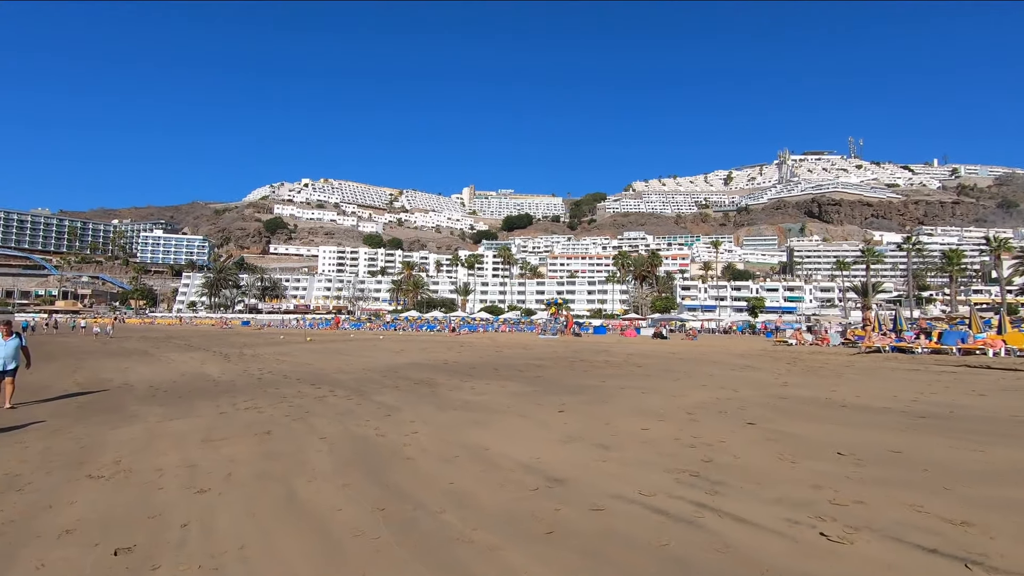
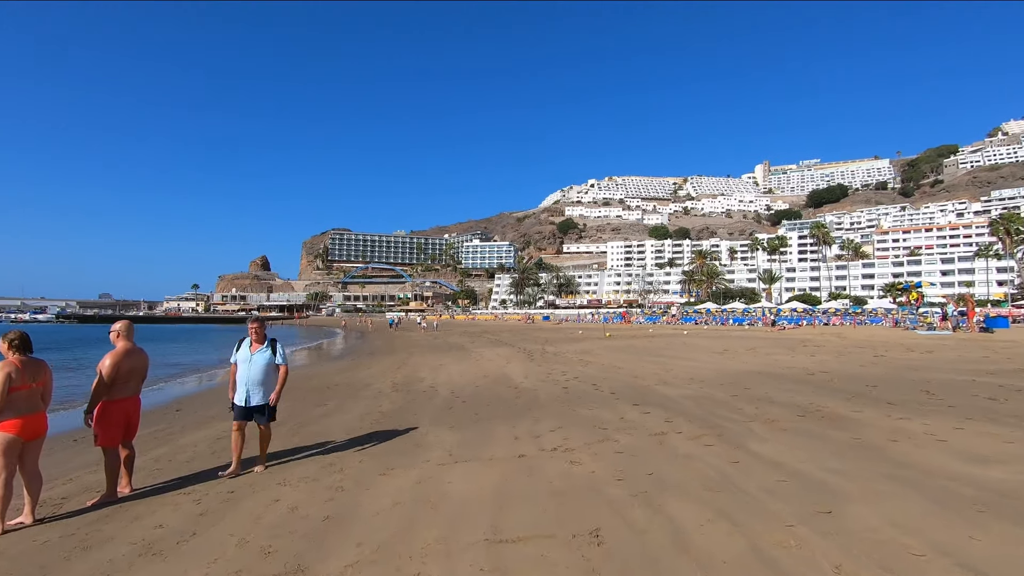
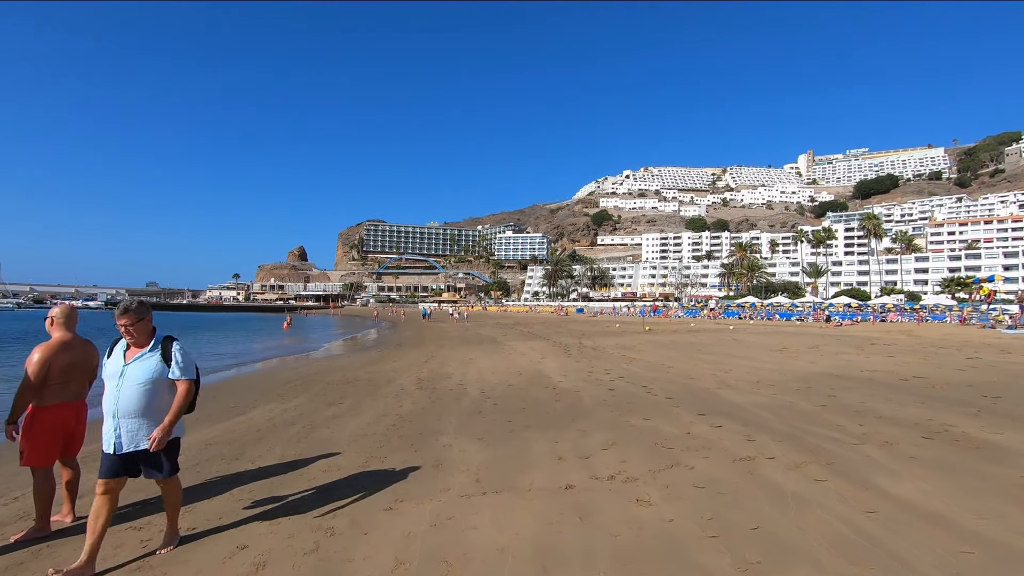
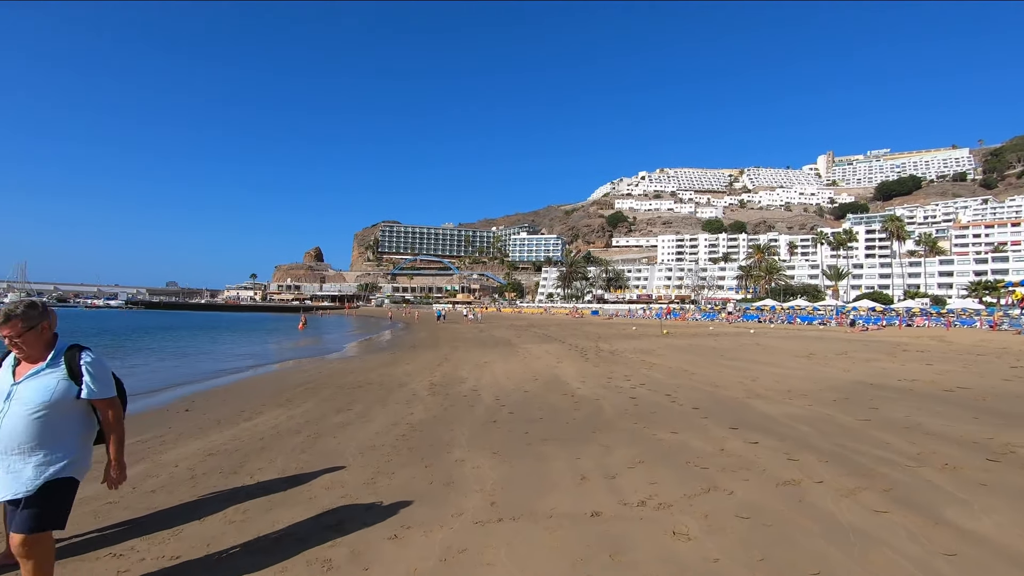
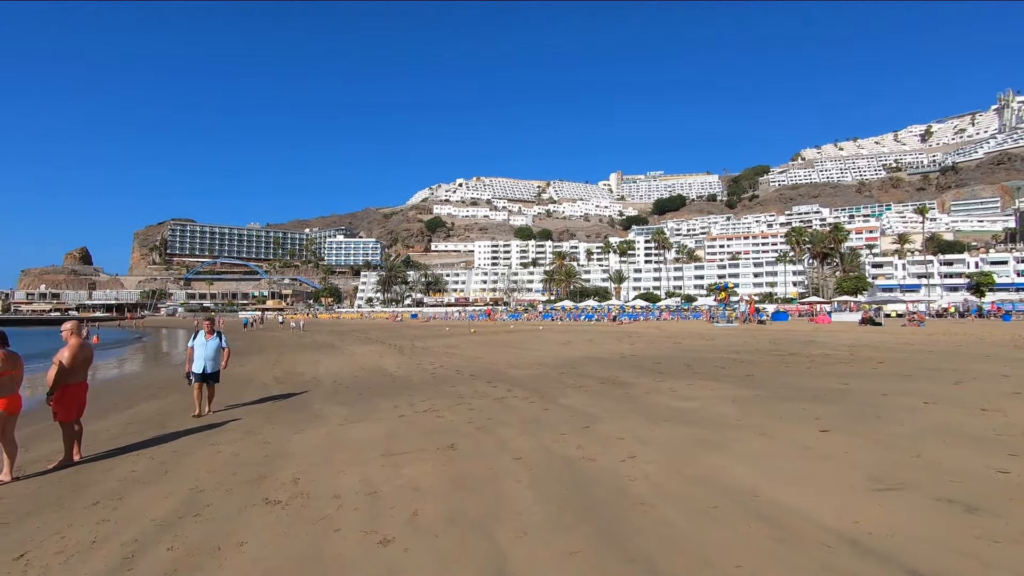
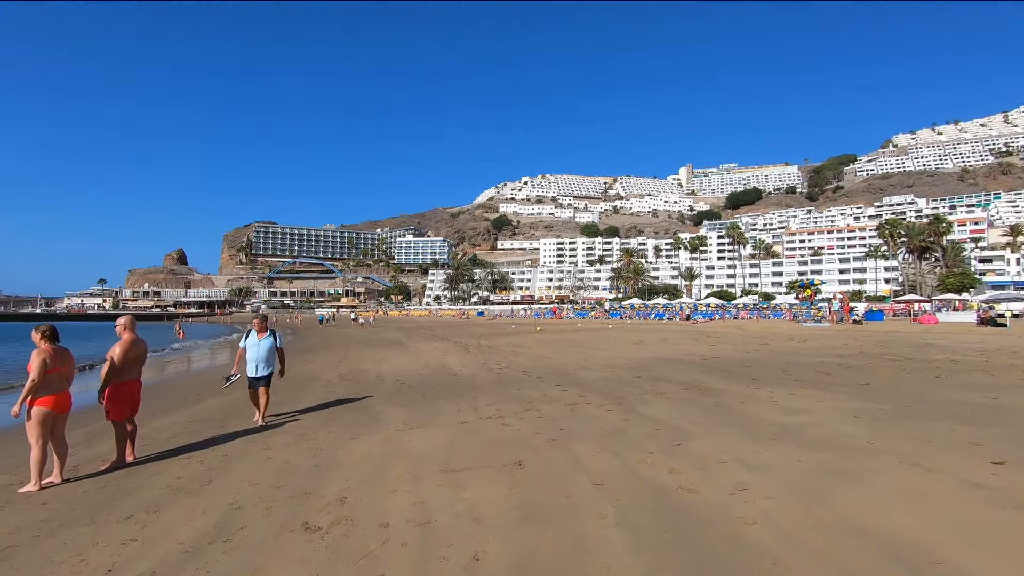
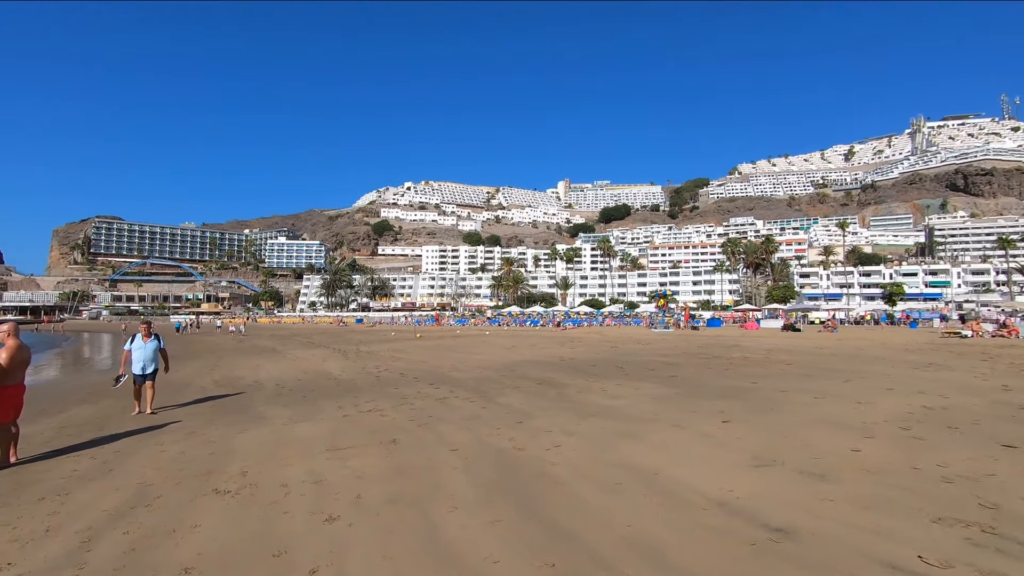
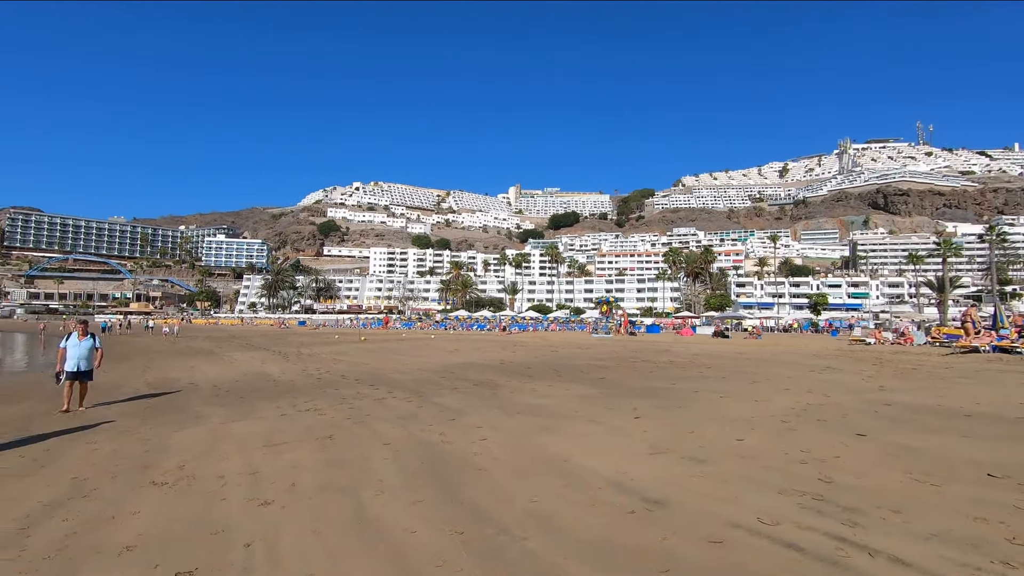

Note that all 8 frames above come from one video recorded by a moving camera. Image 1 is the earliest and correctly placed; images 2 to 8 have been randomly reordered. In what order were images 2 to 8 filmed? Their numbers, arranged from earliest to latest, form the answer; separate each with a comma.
8, 7, 5, 6, 2, 3, 4
